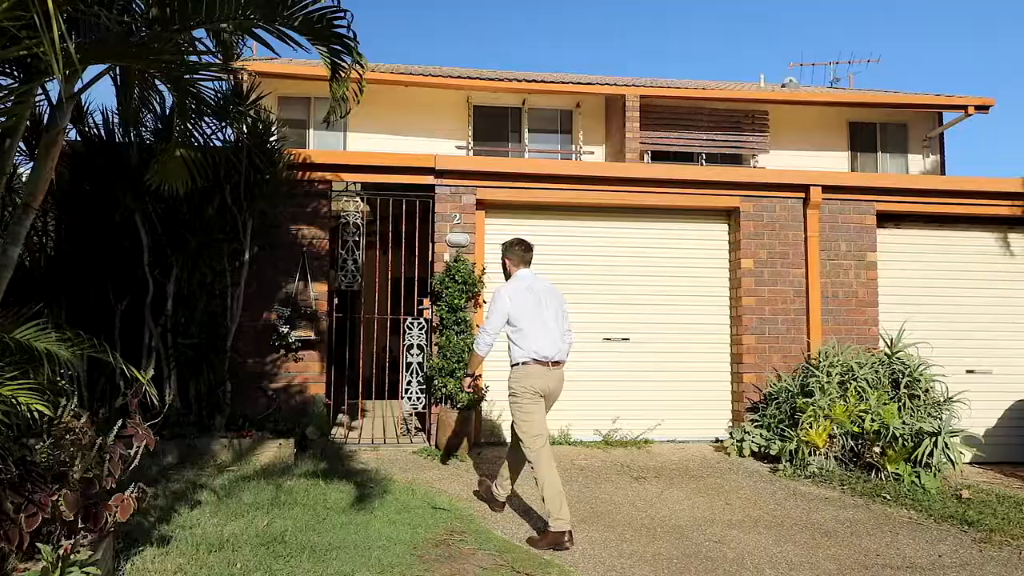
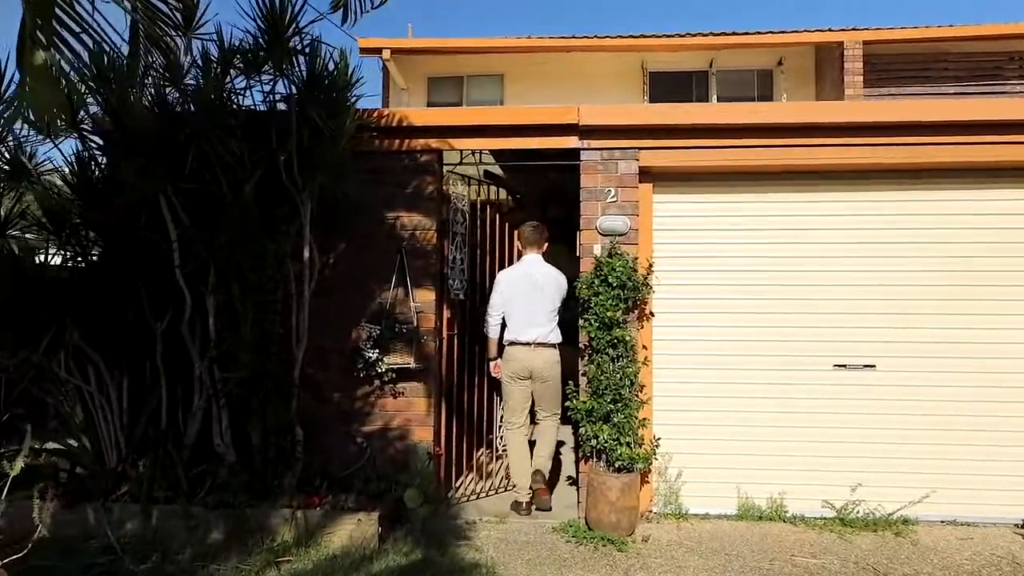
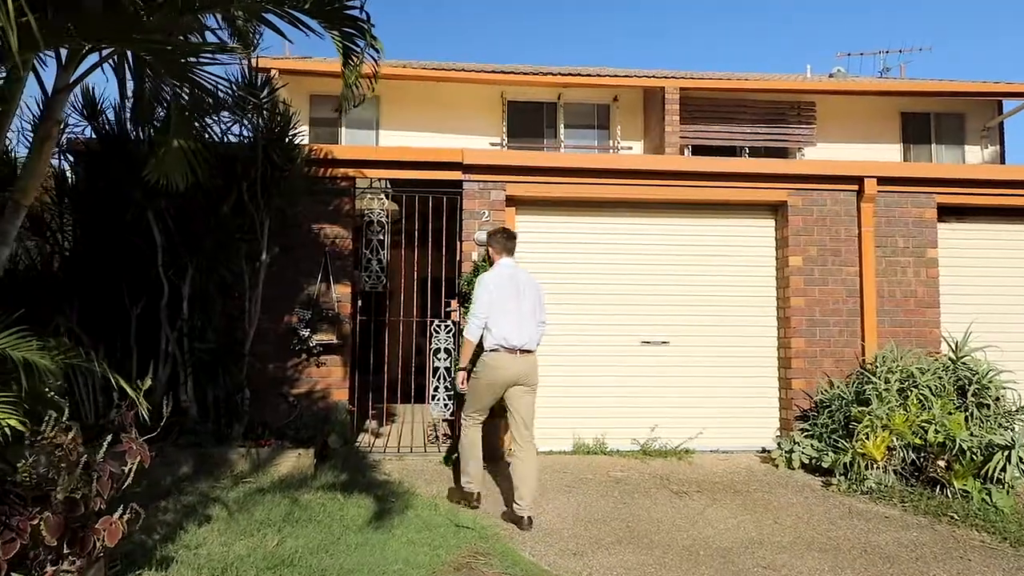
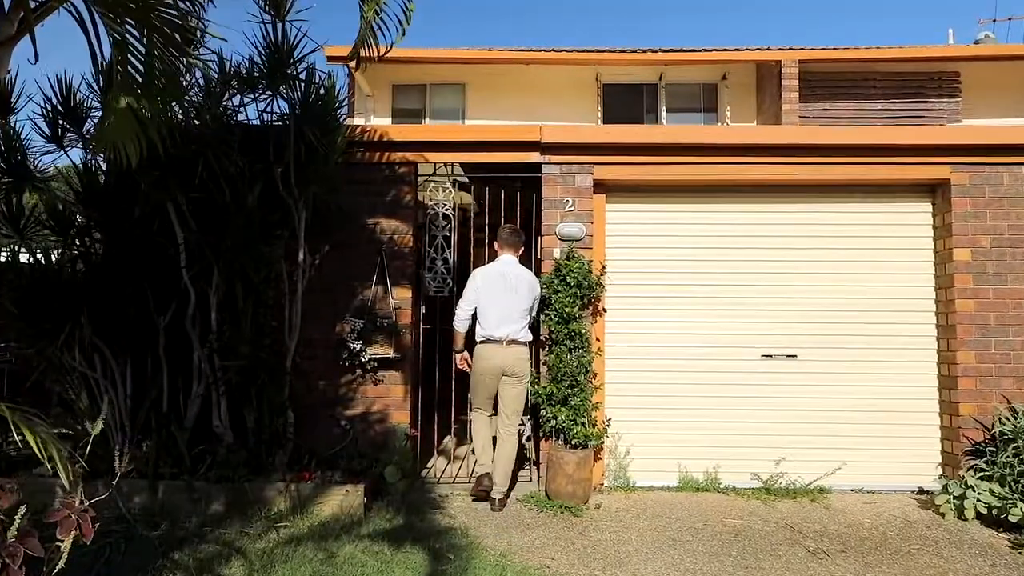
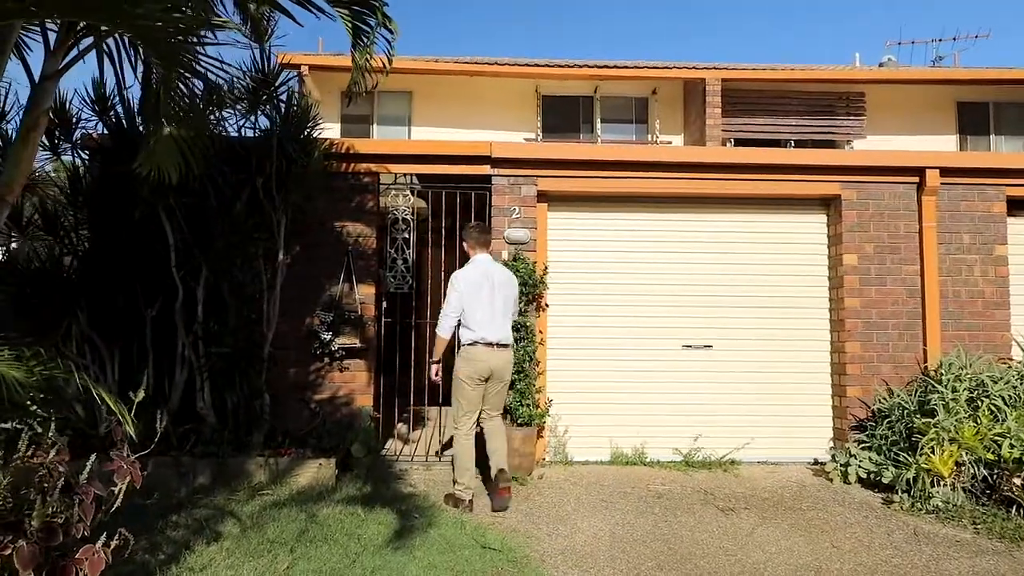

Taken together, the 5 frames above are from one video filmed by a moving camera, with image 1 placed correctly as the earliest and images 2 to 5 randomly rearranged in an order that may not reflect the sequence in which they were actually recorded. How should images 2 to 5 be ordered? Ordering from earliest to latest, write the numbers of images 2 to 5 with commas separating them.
3, 5, 4, 2
